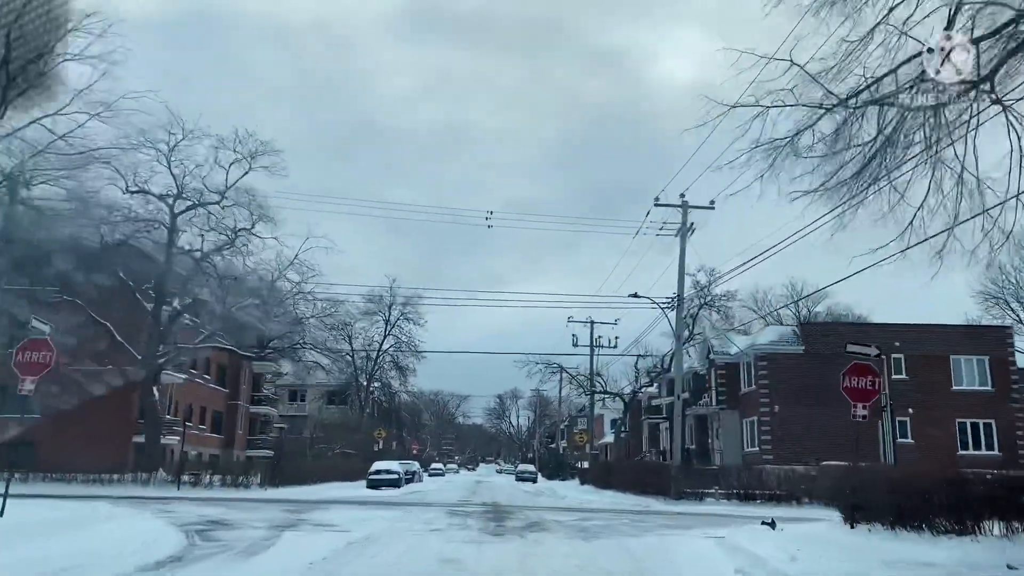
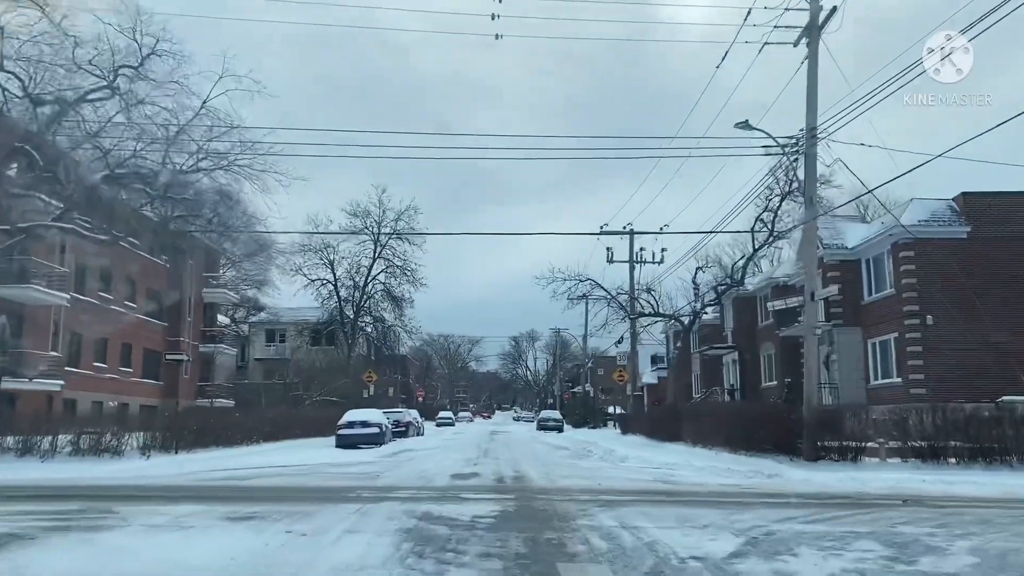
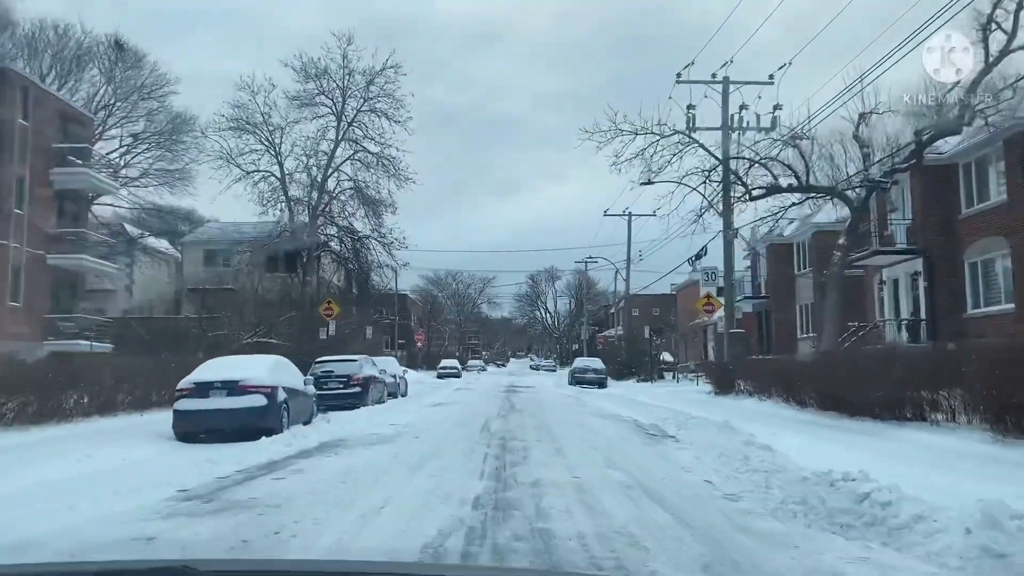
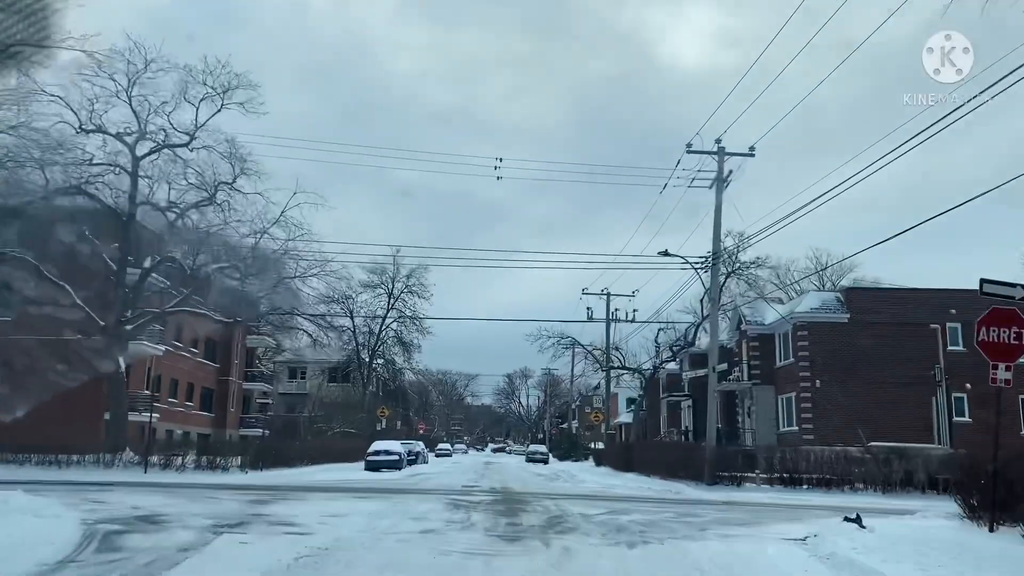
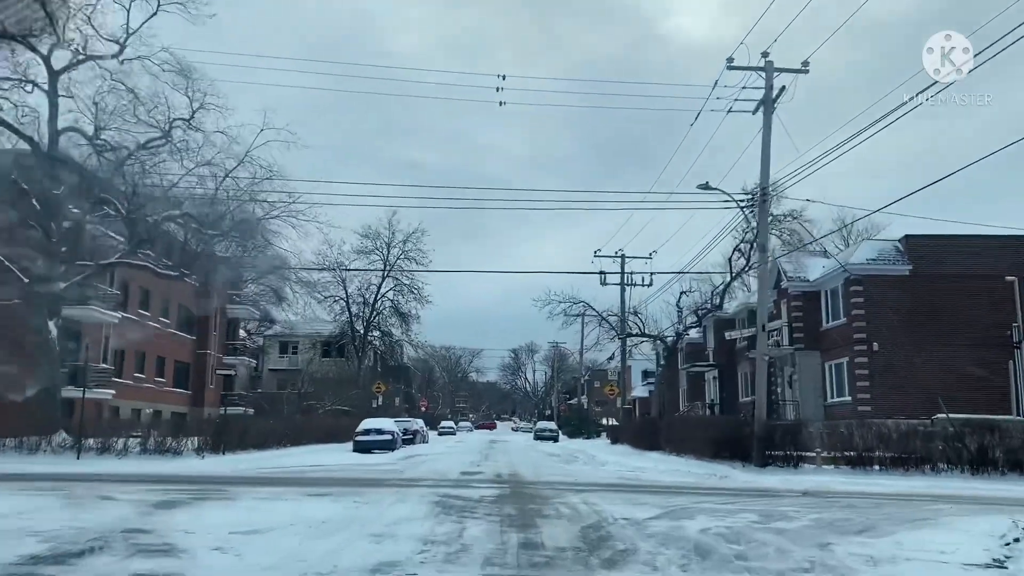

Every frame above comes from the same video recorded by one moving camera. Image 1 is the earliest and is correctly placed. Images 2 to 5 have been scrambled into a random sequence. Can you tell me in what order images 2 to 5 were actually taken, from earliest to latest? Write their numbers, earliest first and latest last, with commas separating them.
4, 5, 2, 3
